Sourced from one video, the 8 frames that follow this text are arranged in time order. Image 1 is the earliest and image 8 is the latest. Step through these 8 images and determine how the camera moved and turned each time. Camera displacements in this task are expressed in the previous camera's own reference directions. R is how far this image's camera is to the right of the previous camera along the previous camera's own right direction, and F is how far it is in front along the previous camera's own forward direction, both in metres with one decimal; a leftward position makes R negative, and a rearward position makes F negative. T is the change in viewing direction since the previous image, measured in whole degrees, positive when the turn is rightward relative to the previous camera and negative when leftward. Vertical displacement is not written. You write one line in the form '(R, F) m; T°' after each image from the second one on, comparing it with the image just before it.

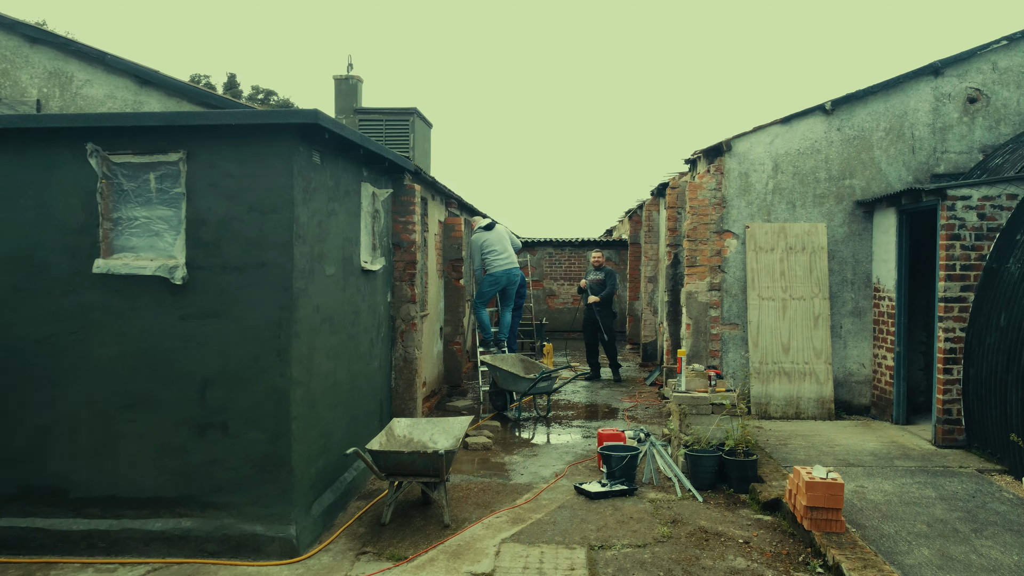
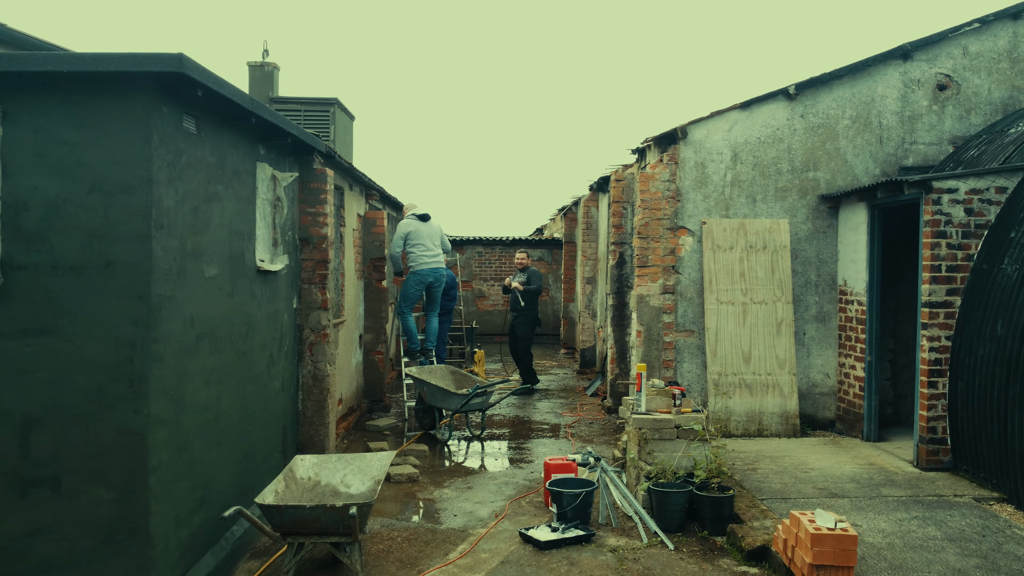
(0.0, +0.9) m; +5°
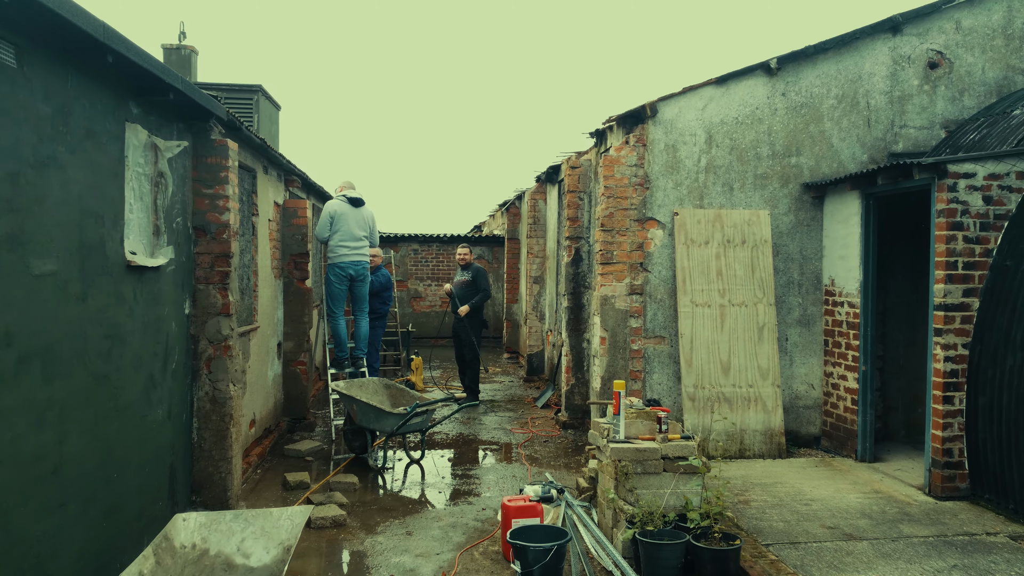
(-0.1, +1.0) m; +5°
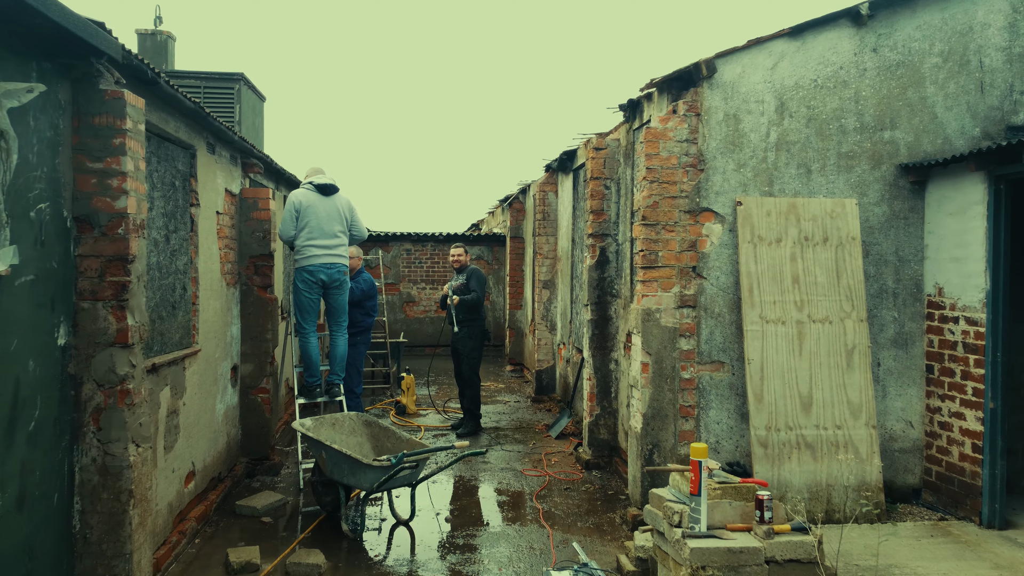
(-0.1, +1.4) m; 0°
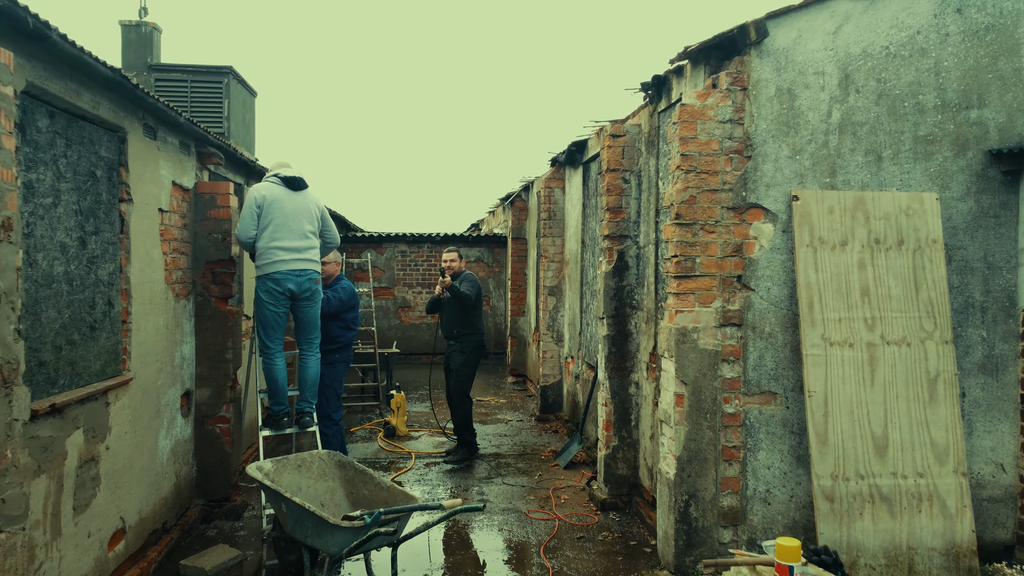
(0.0, +0.9) m; 0°
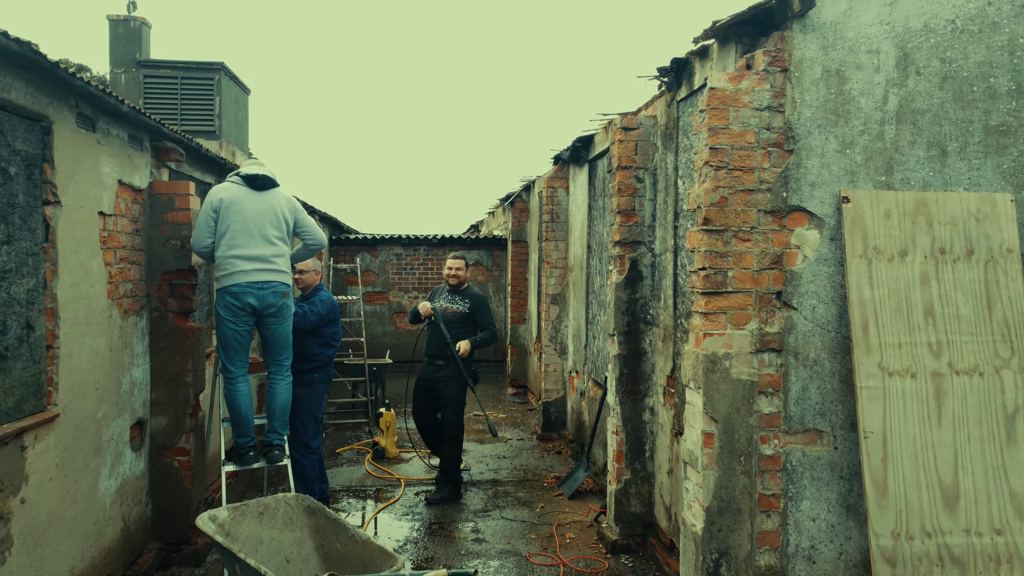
(0.0, +0.6) m; 0°
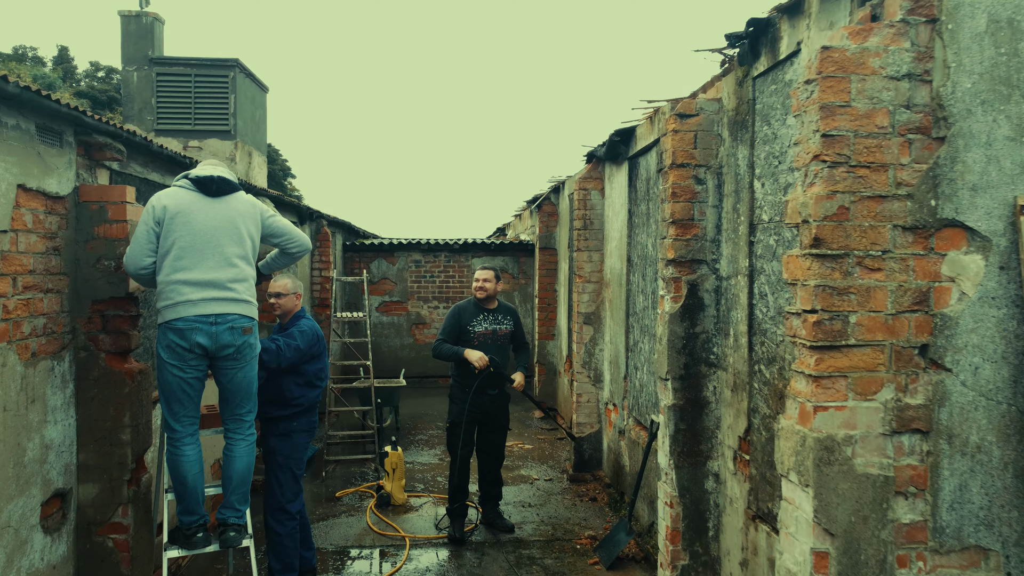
(0.0, +1.0) m; -2°
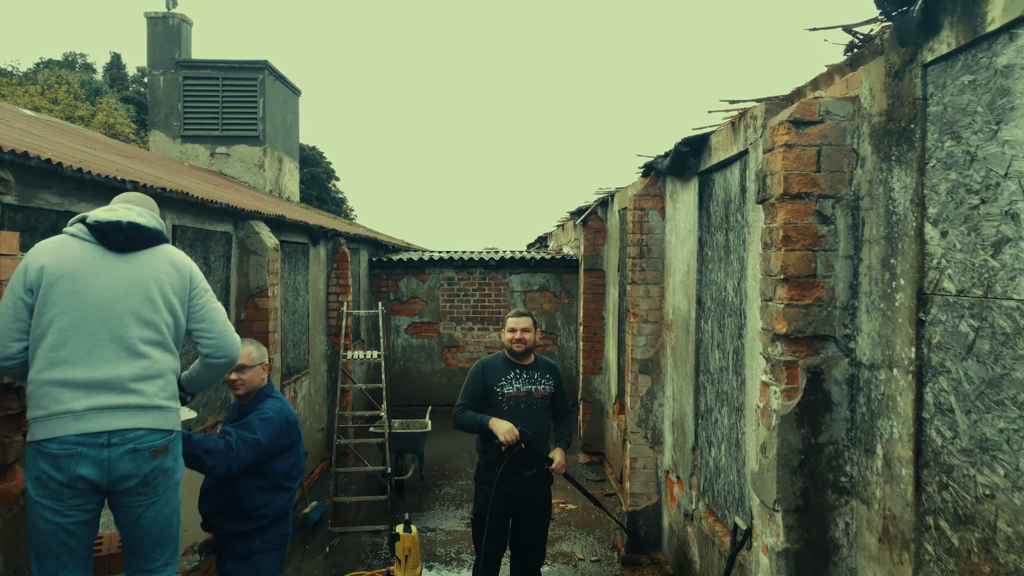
(0.0, +1.1) m; -3°
